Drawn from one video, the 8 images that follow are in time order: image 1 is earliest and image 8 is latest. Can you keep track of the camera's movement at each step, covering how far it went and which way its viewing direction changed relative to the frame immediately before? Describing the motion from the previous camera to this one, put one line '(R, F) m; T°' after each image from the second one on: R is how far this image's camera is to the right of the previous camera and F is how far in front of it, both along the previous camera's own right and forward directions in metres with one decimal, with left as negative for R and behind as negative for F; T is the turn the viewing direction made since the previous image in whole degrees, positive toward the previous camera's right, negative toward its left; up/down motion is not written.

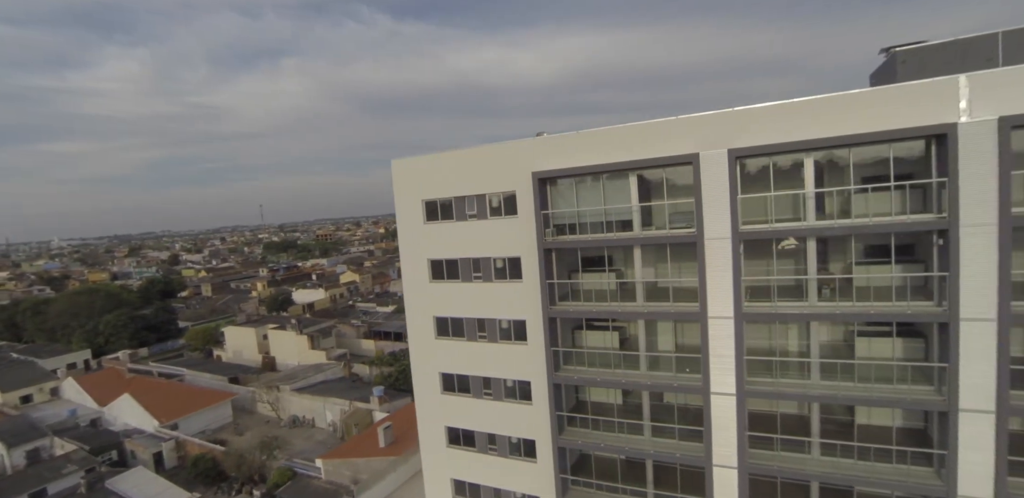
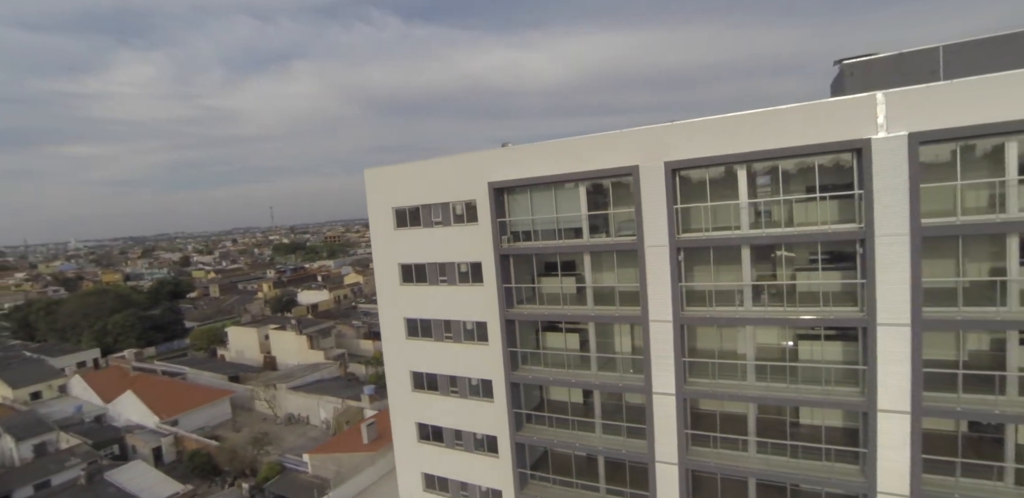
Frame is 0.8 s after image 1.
(+1.7, -0.8) m; -1°
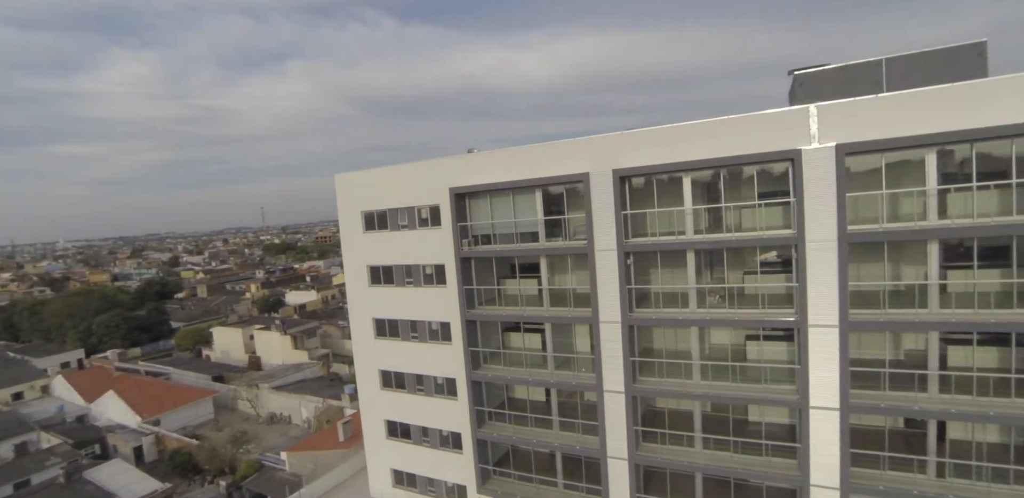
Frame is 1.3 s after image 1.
(+1.1, -0.6) m; +1°
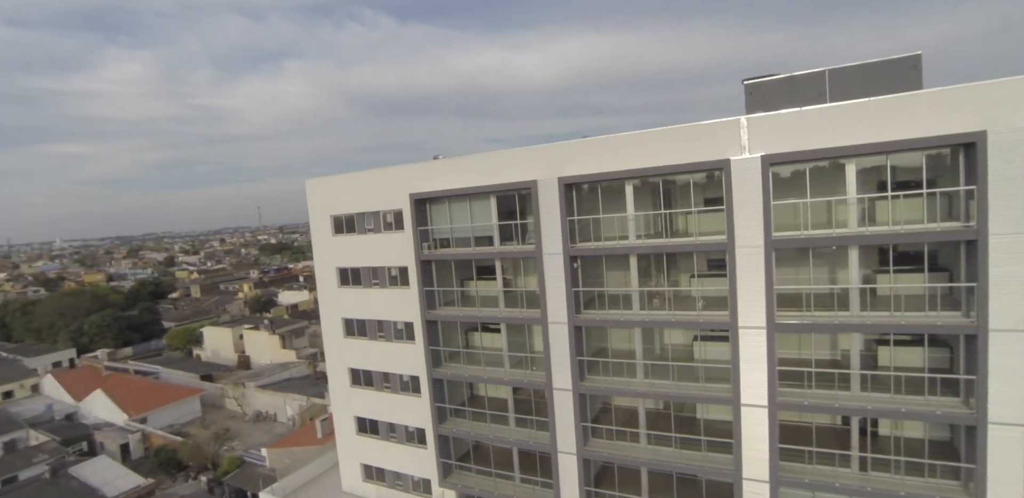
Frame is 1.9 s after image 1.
(+1.5, -0.7) m; 0°
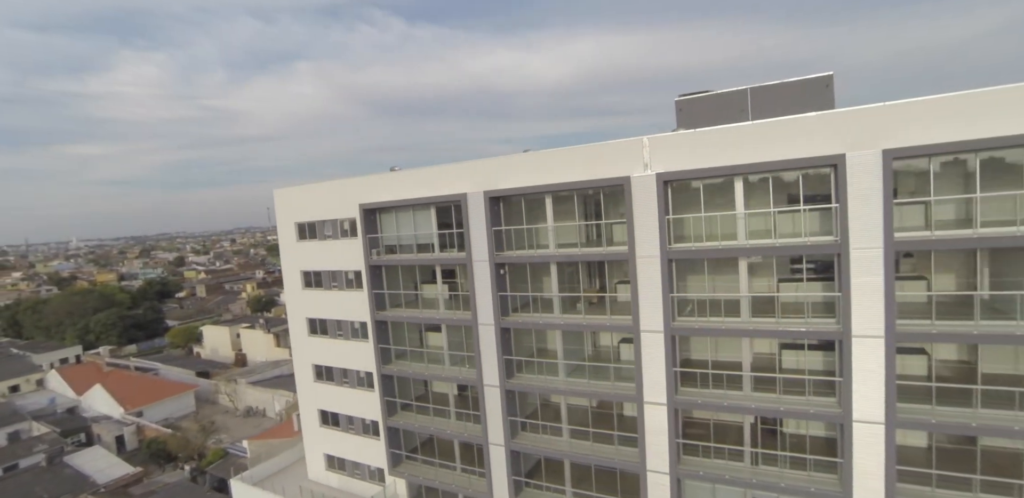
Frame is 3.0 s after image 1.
(+2.7, -1.3) m; -1°
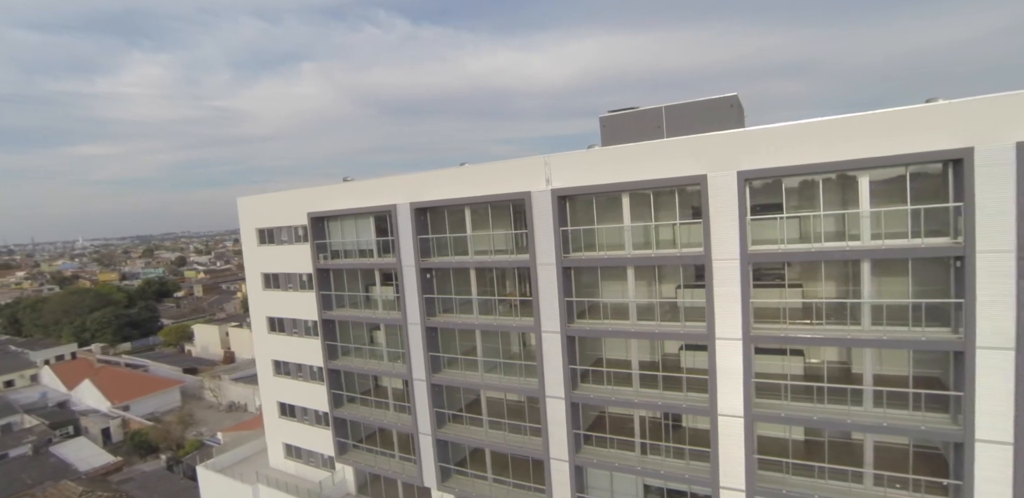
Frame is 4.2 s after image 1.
(+3.0, -1.5) m; -1°
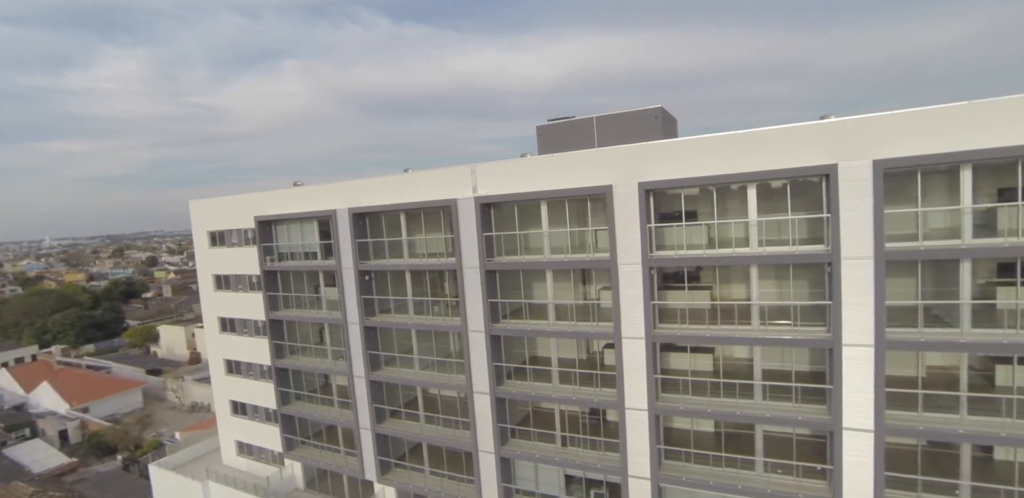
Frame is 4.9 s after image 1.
(+1.8, -1.0) m; +2°
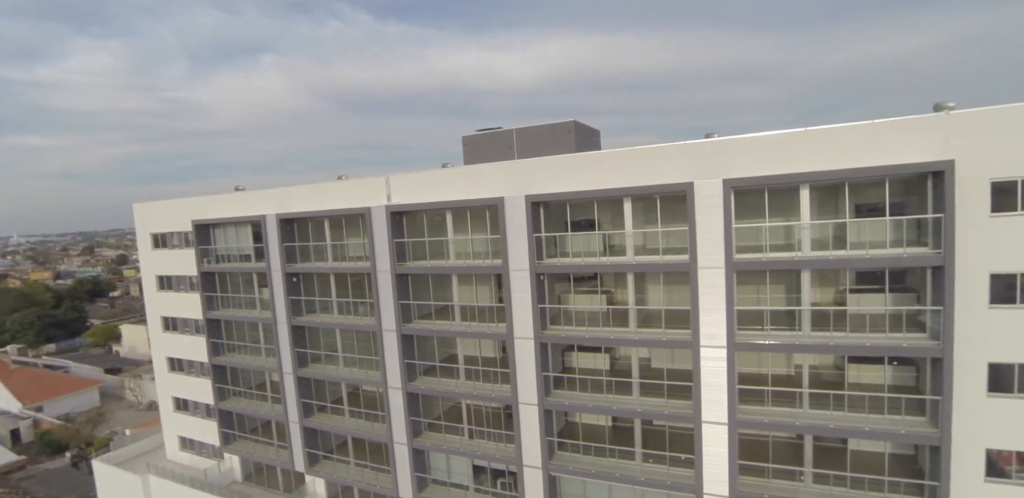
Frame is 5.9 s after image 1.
(+2.7, -1.3) m; +2°
